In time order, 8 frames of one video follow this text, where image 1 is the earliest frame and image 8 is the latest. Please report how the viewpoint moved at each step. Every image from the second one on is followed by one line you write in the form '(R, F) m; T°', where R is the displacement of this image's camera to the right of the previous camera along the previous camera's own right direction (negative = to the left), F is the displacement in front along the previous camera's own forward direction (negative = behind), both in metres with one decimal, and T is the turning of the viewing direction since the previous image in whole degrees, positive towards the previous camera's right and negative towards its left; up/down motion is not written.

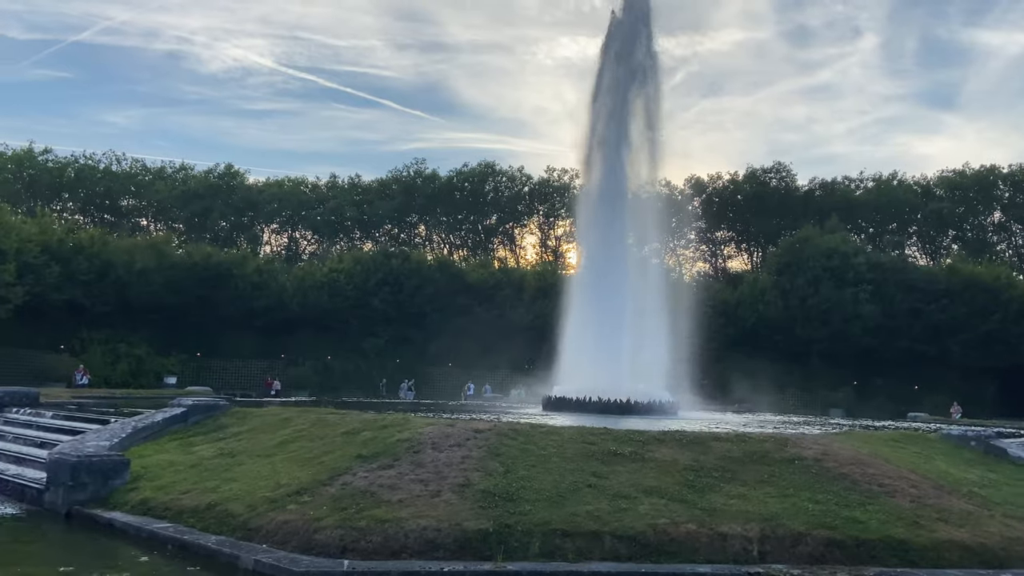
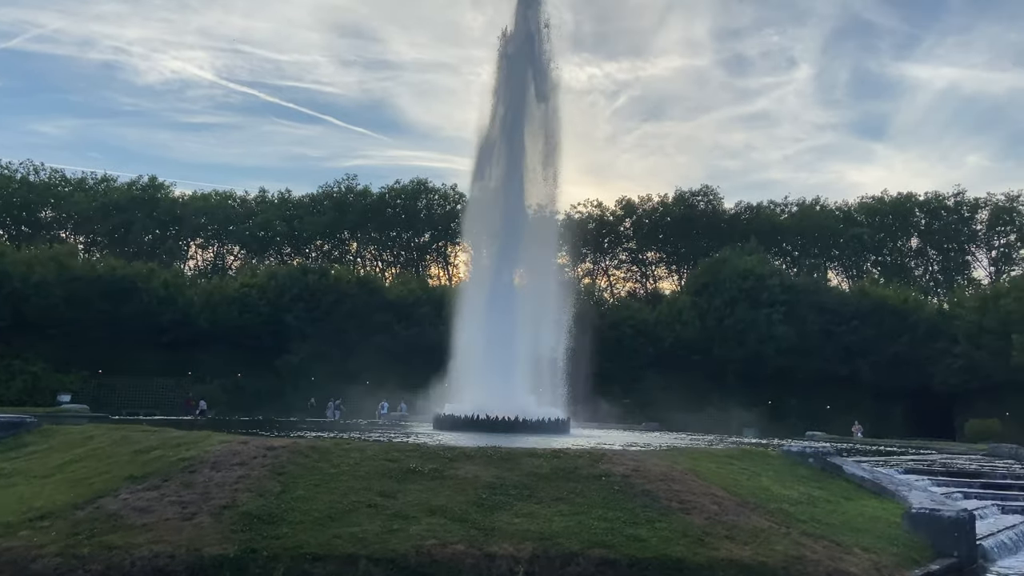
(+2.0, +0.4) m; +4°
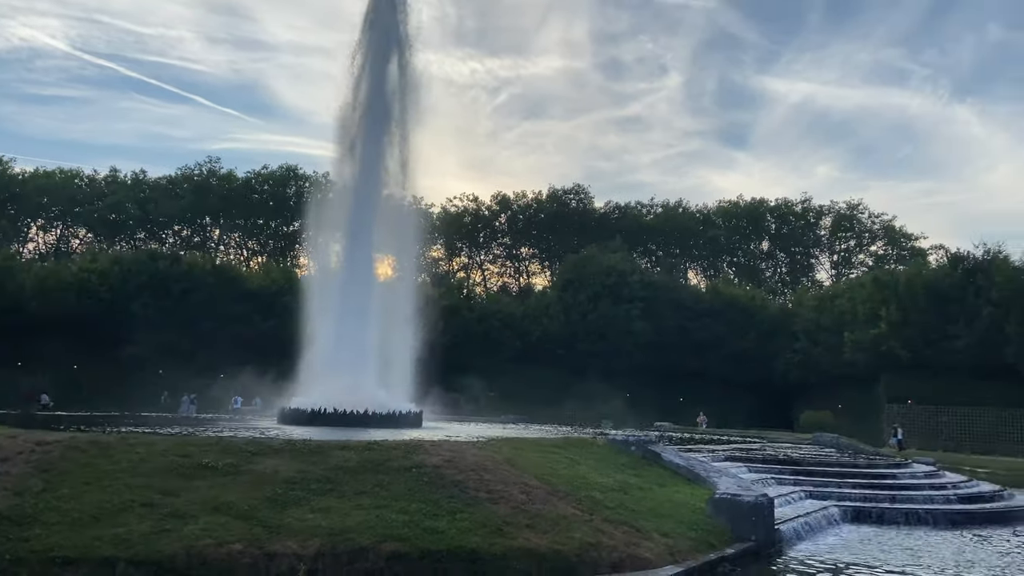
(+0.9, +0.2) m; +9°
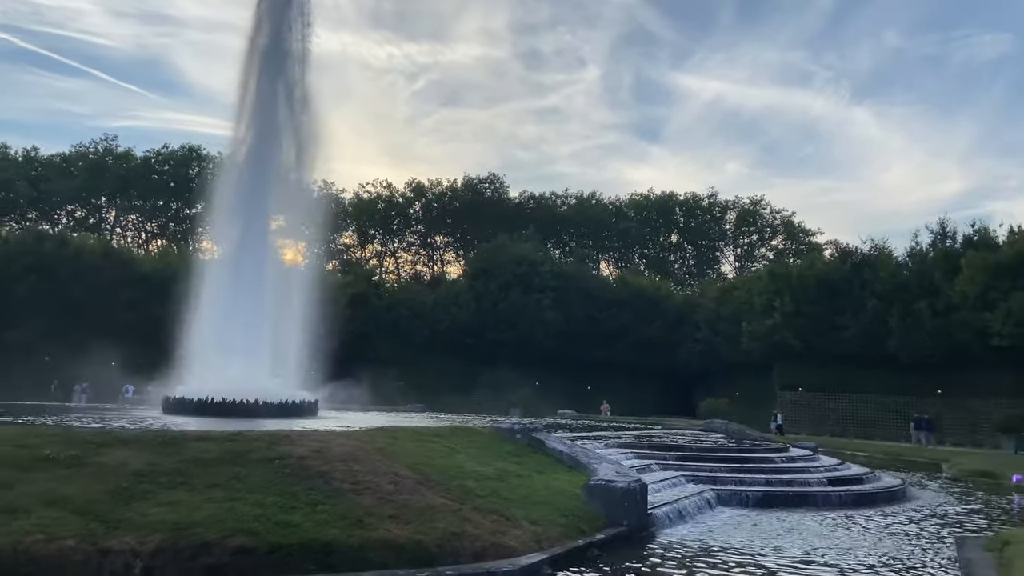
(+0.6, +0.1) m; +6°
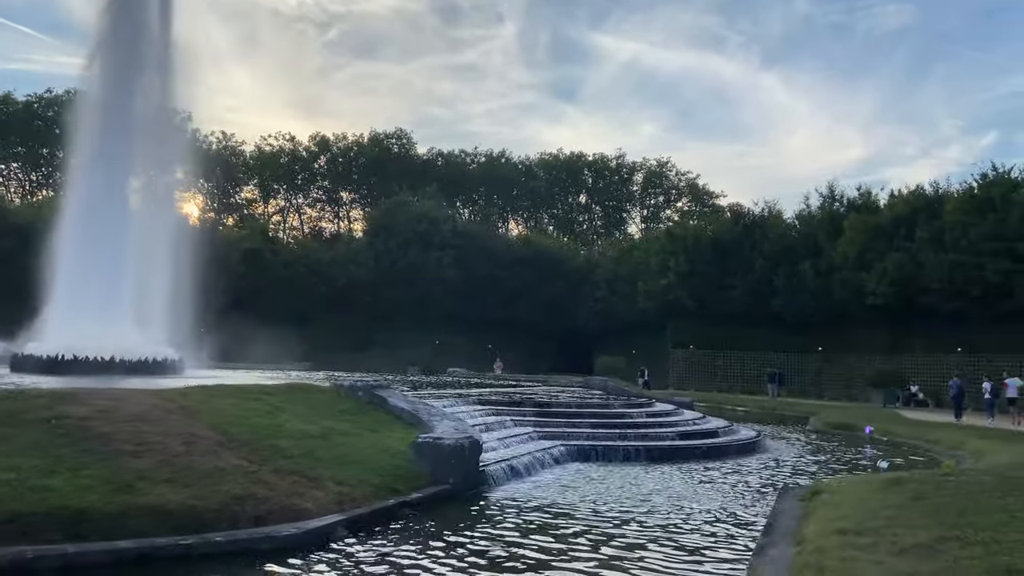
(+1.4, +0.5) m; +6°
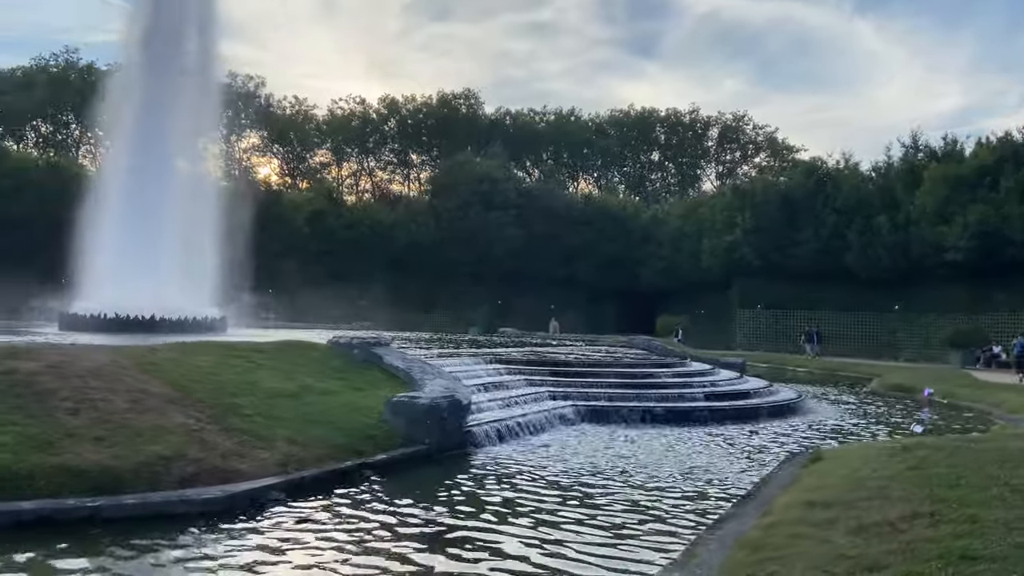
(+1.4, +0.9) m; -5°
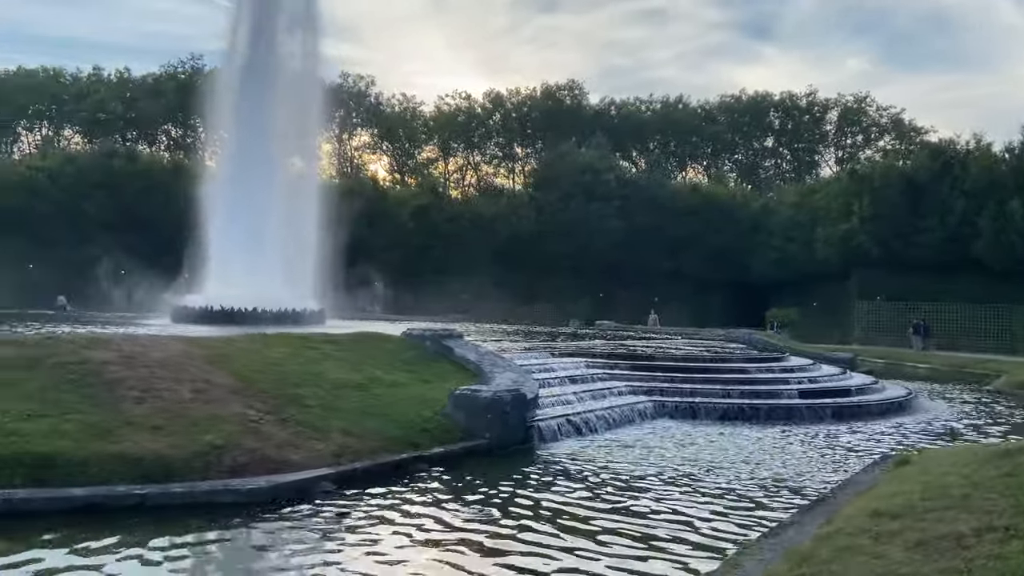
(+0.6, +0.4) m; -8°
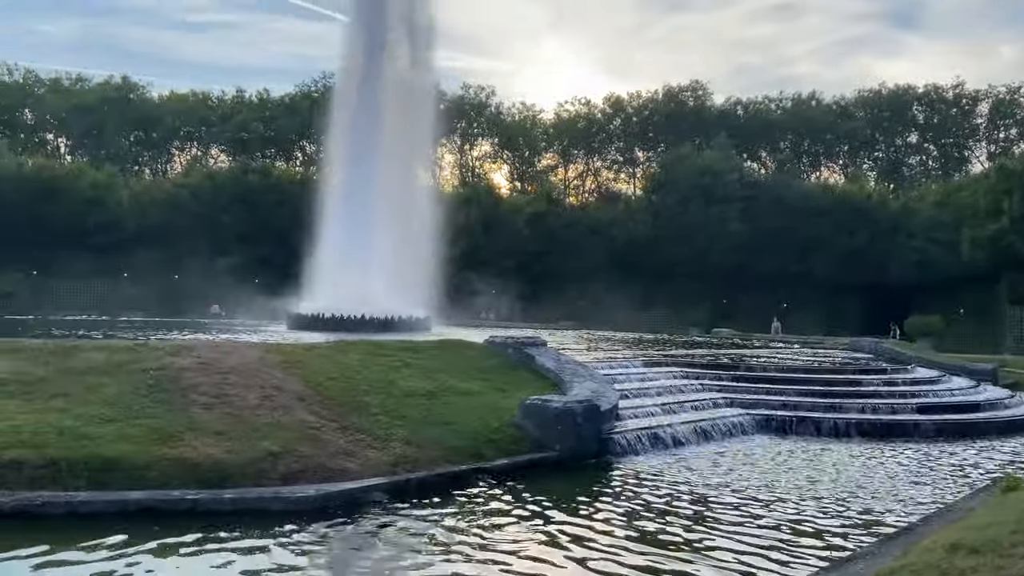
(+0.7, +0.4) m; -9°
